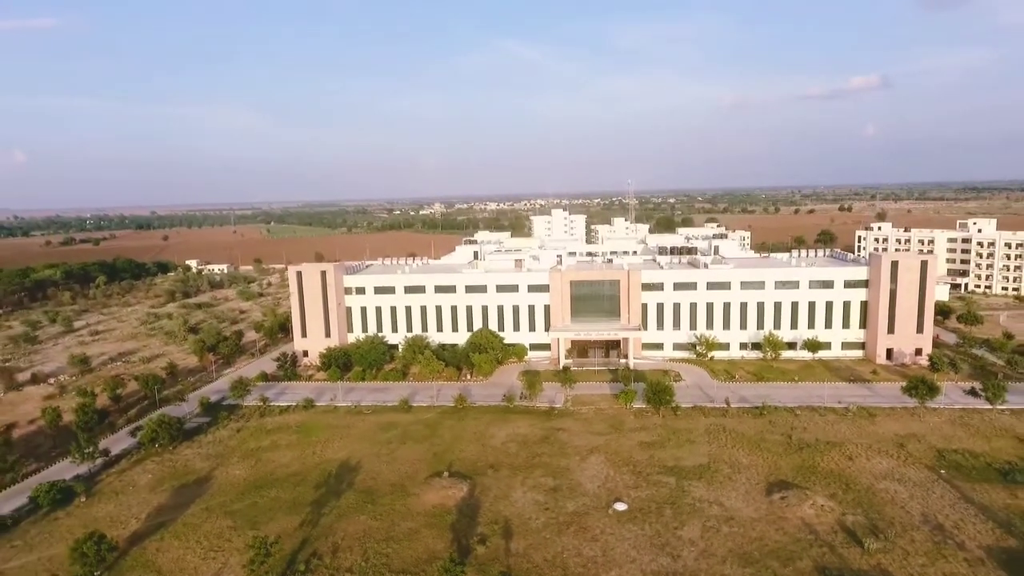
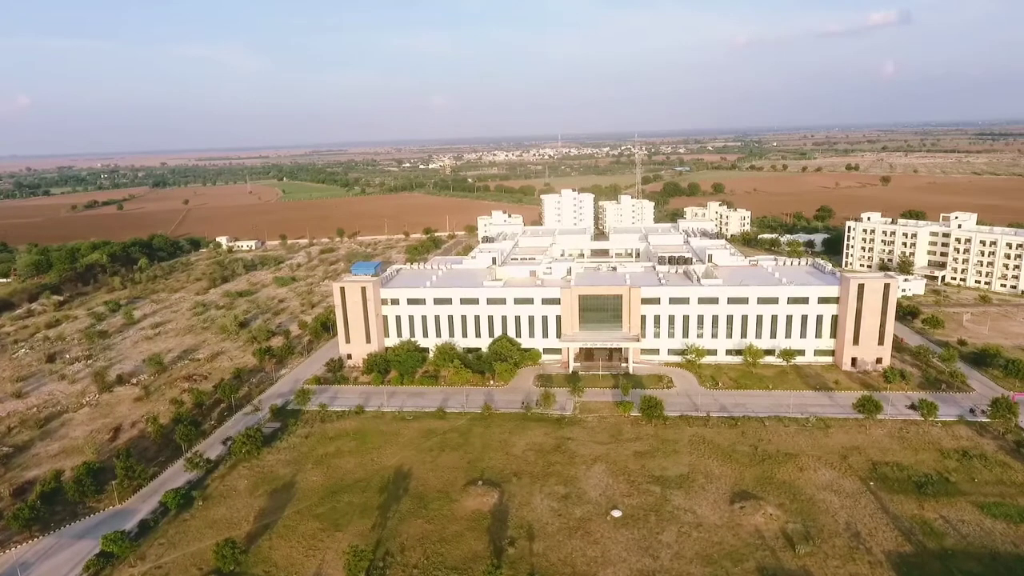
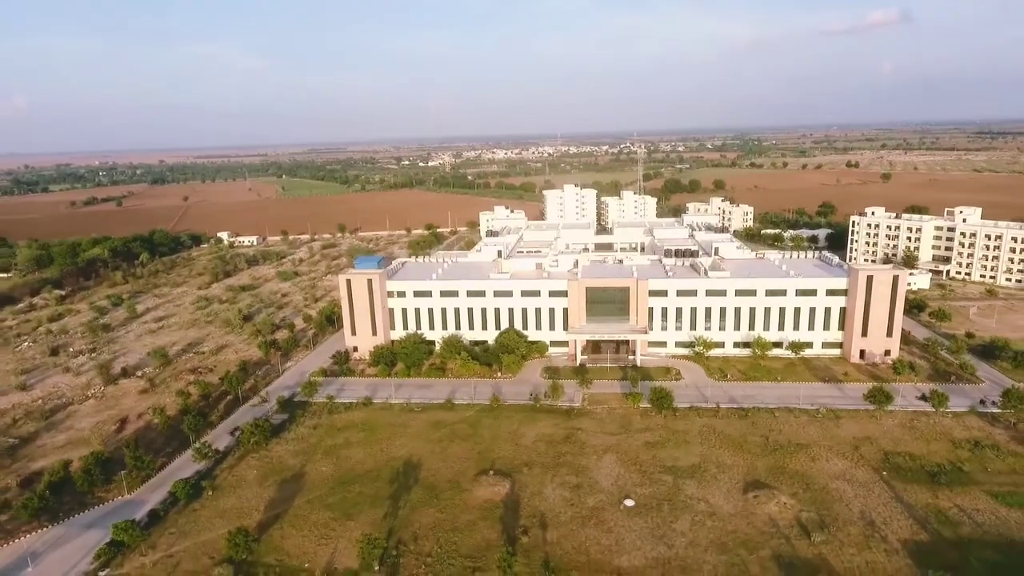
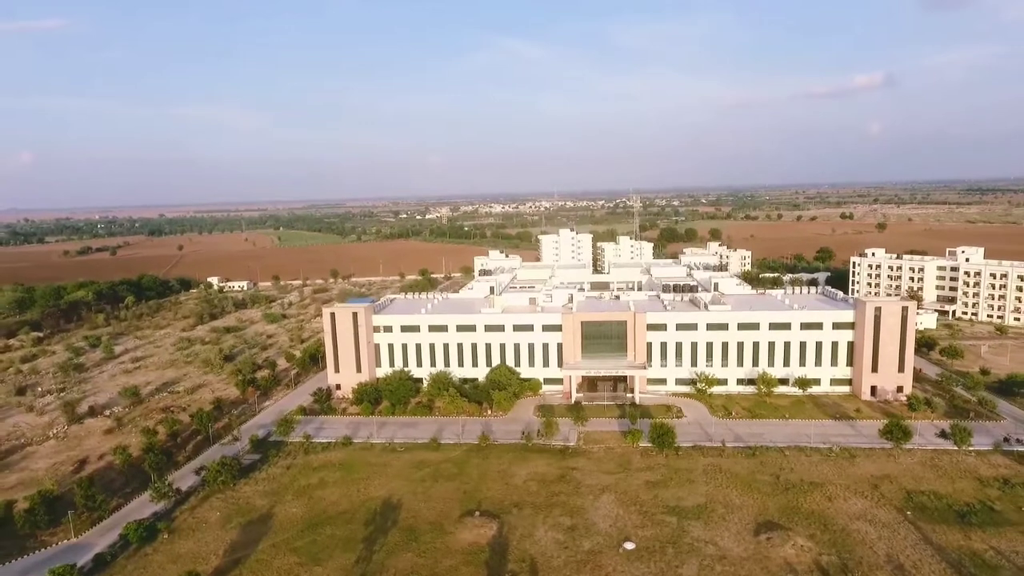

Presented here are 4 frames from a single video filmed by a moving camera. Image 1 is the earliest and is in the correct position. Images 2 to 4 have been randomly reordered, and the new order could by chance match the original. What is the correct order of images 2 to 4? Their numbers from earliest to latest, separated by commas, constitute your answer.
4, 3, 2
